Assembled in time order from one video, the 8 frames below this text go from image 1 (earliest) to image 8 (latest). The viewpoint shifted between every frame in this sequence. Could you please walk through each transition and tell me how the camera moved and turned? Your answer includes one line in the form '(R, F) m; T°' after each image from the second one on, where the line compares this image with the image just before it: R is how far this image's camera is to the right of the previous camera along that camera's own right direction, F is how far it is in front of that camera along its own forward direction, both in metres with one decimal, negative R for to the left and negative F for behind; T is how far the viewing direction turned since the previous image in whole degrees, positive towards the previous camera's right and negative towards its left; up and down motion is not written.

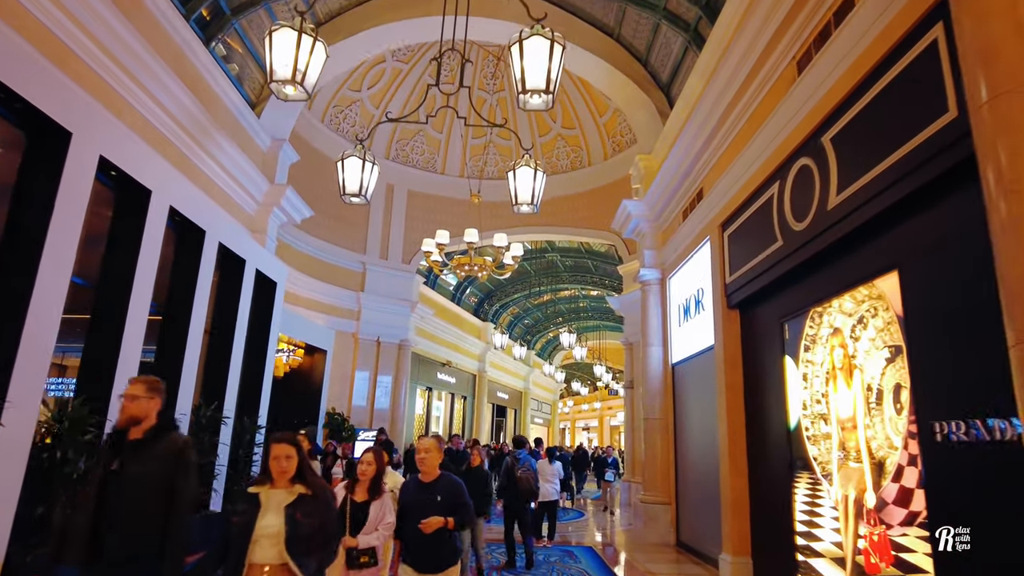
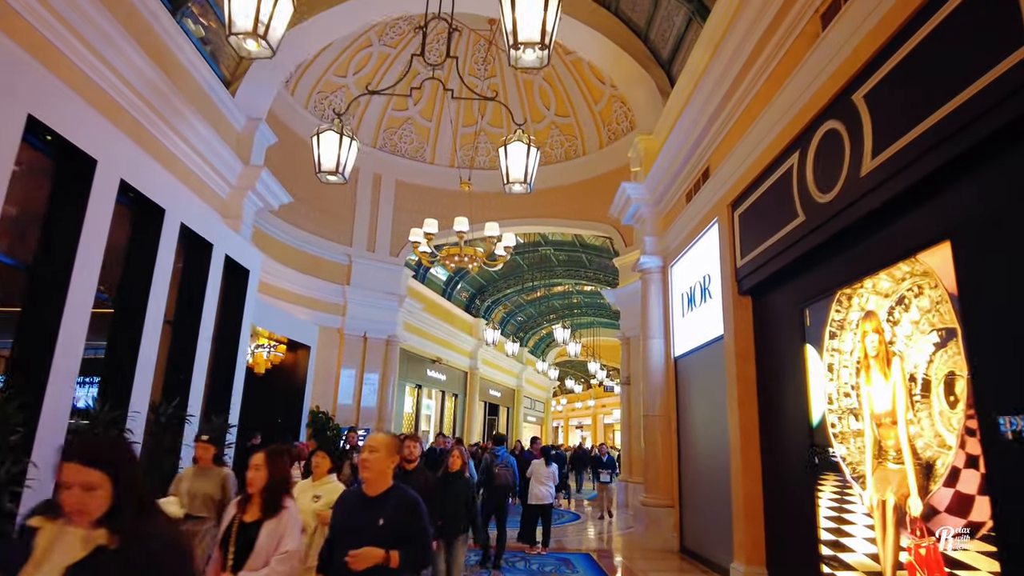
(0.0, +0.4) m; +1°
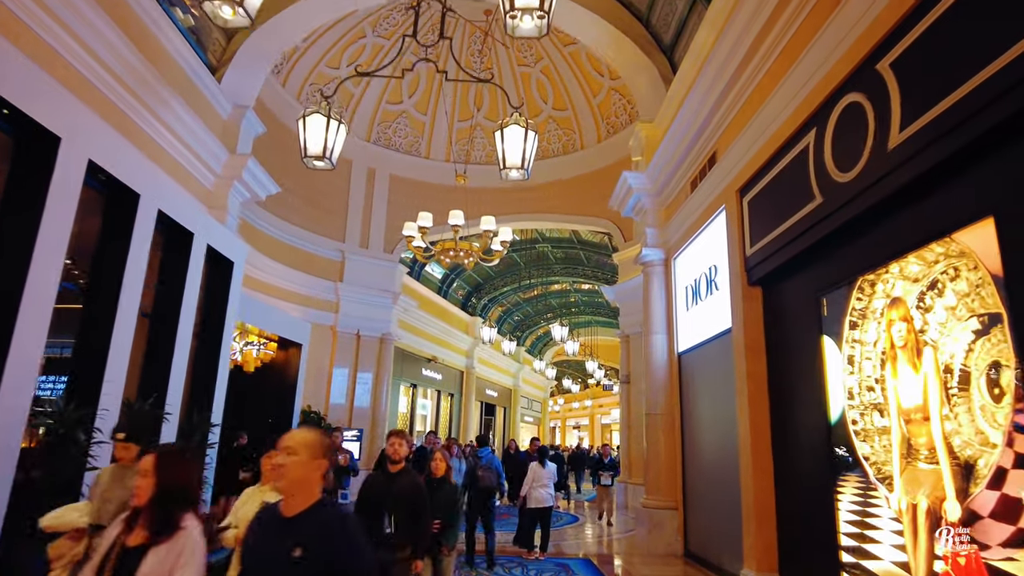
(0.0, +0.2) m; 0°
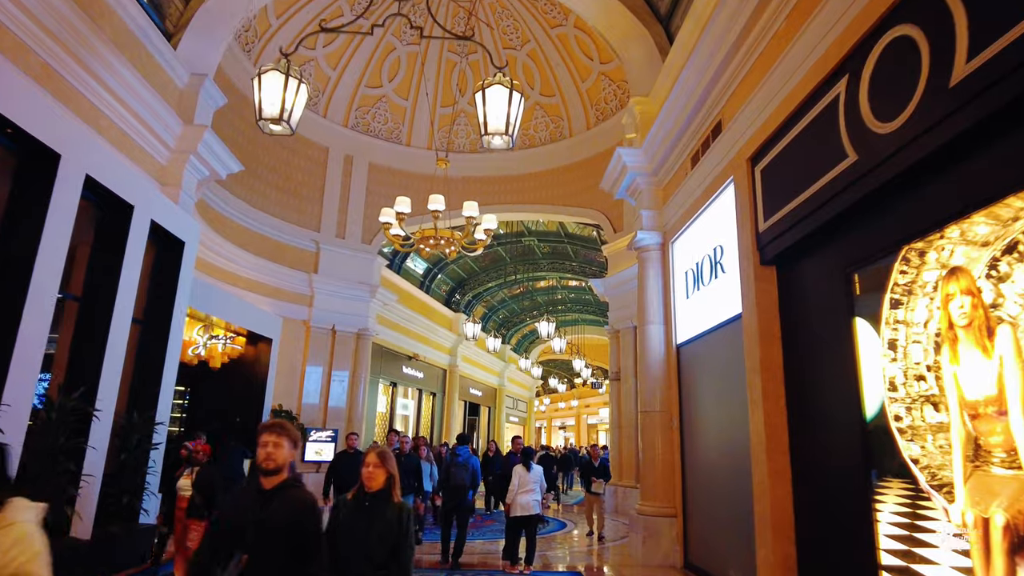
(0.0, +0.5) m; +1°
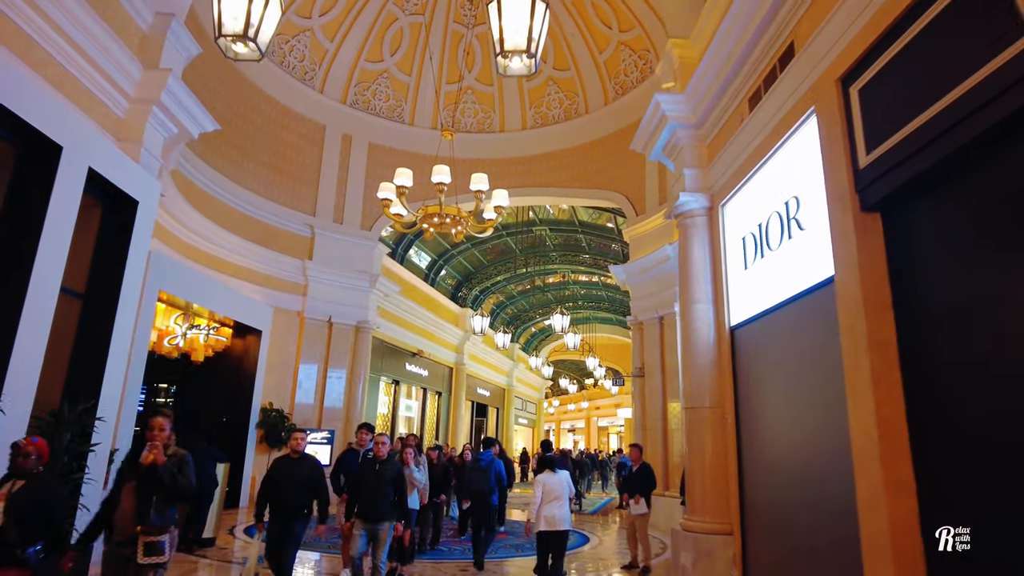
(-0.1, +0.9) m; -1°
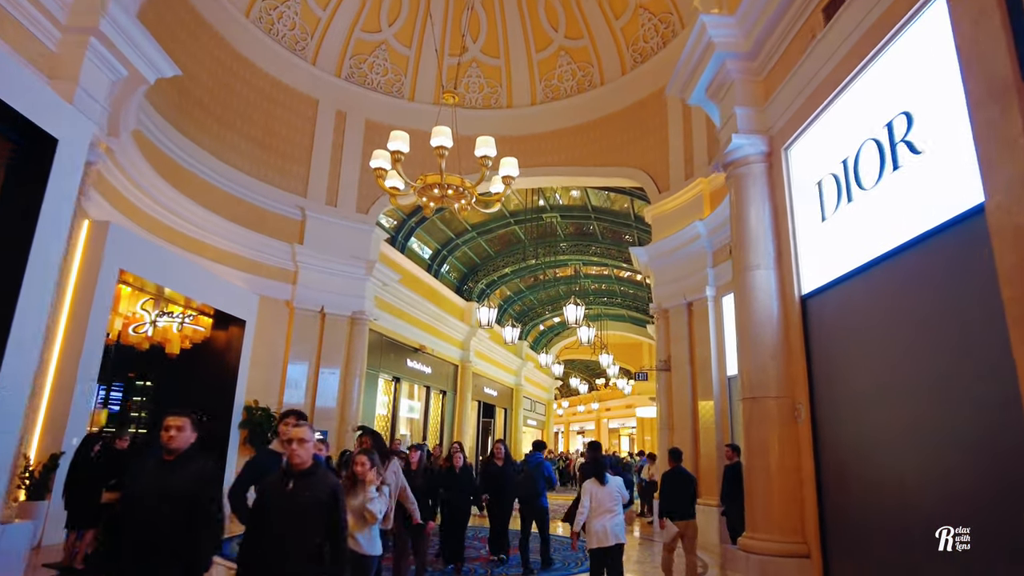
(0.0, +0.9) m; -1°
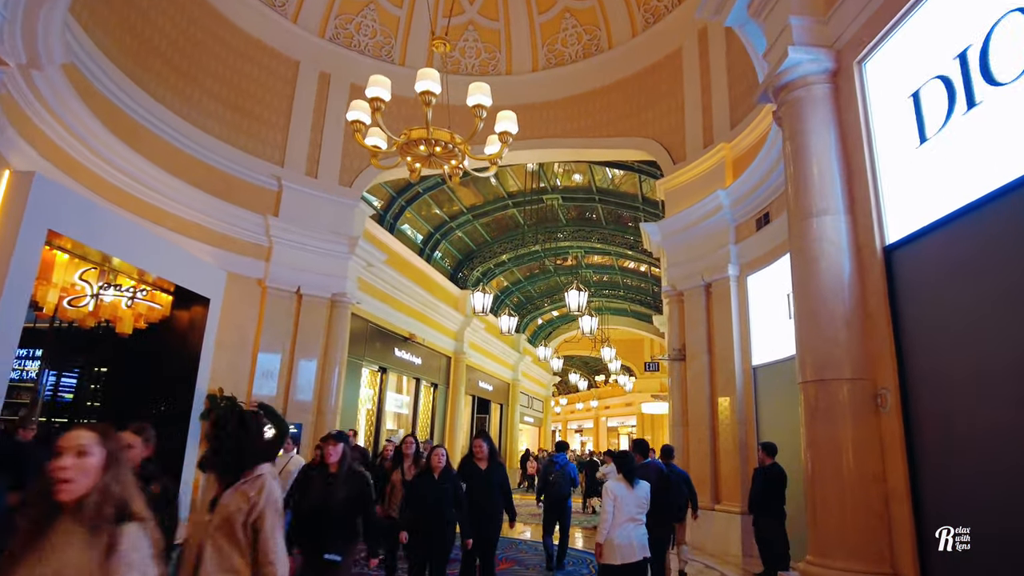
(0.0, +0.8) m; 0°
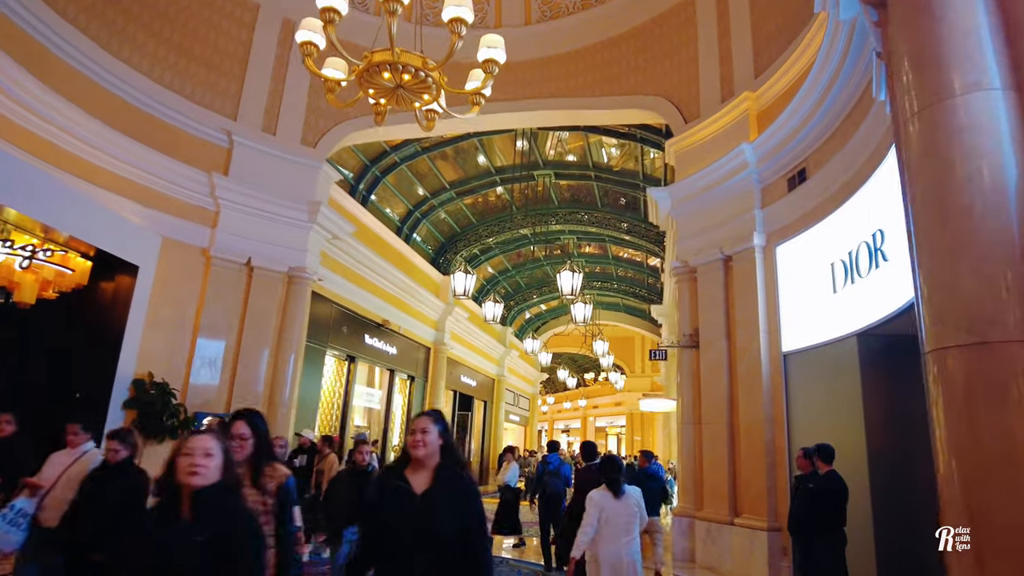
(0.0, +1.0) m; +1°
